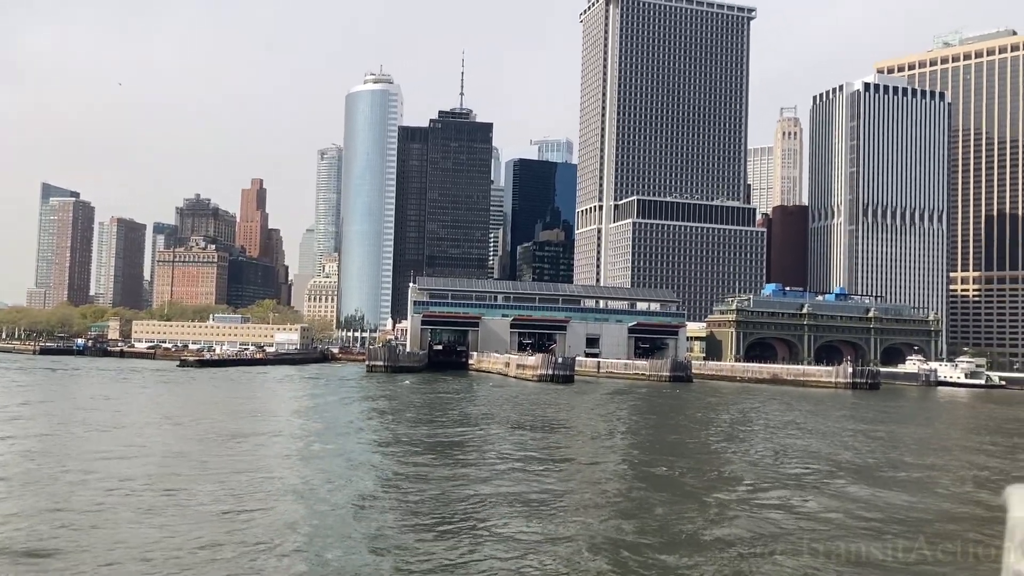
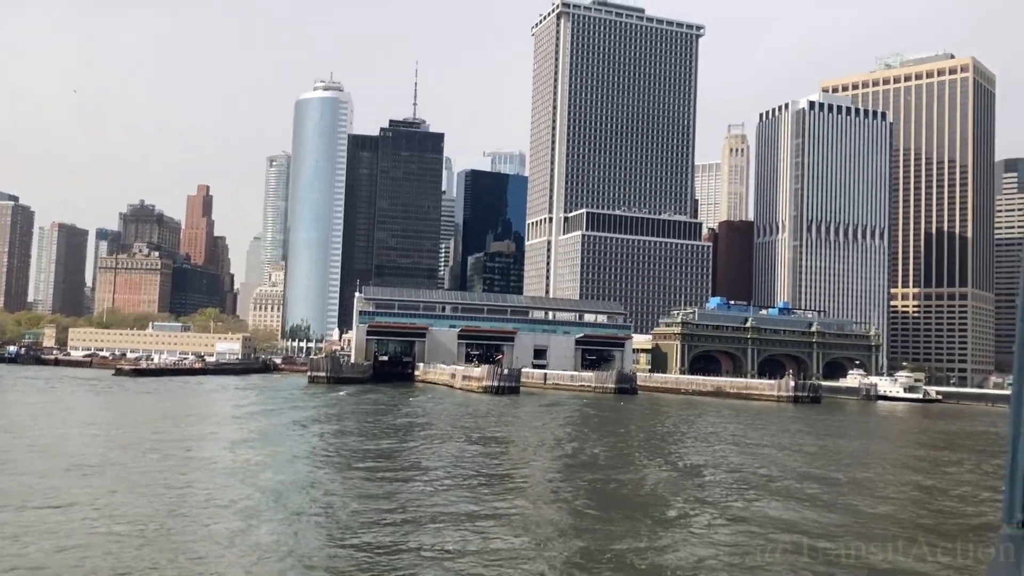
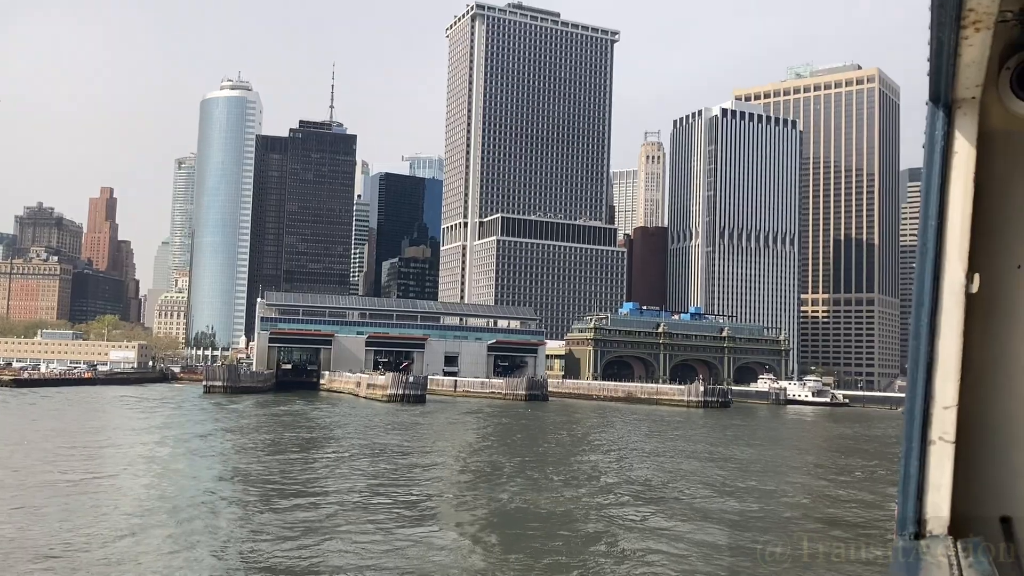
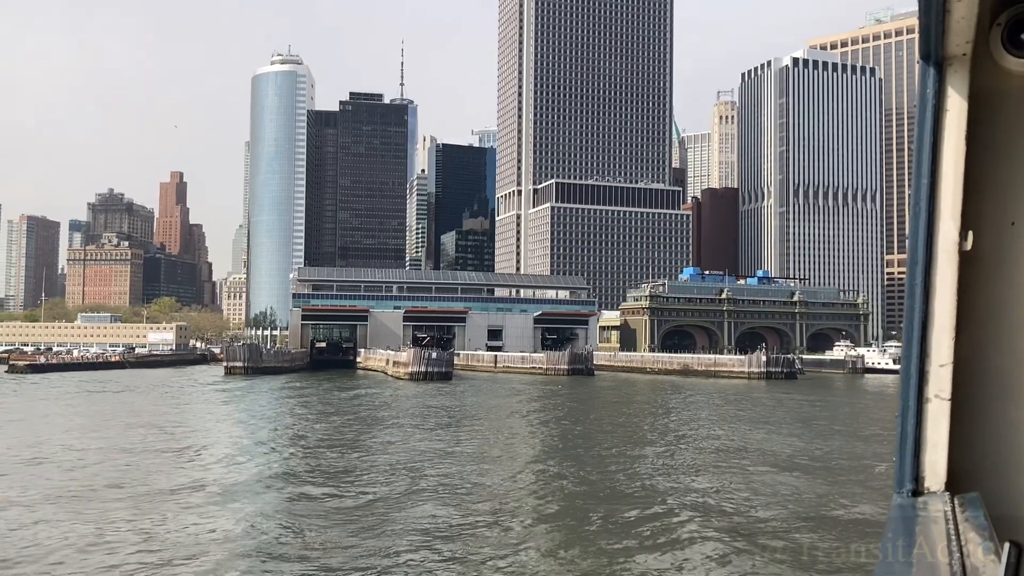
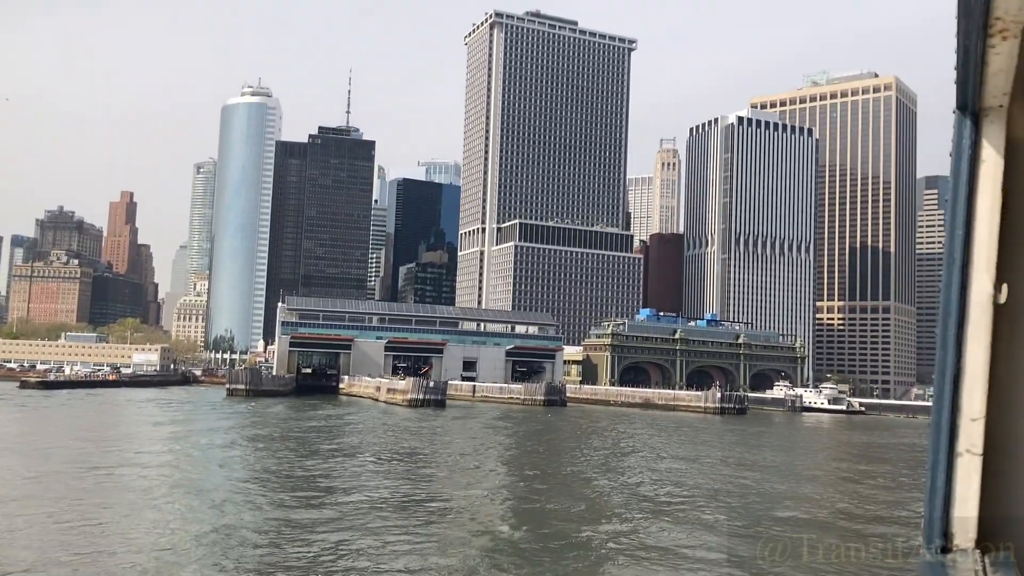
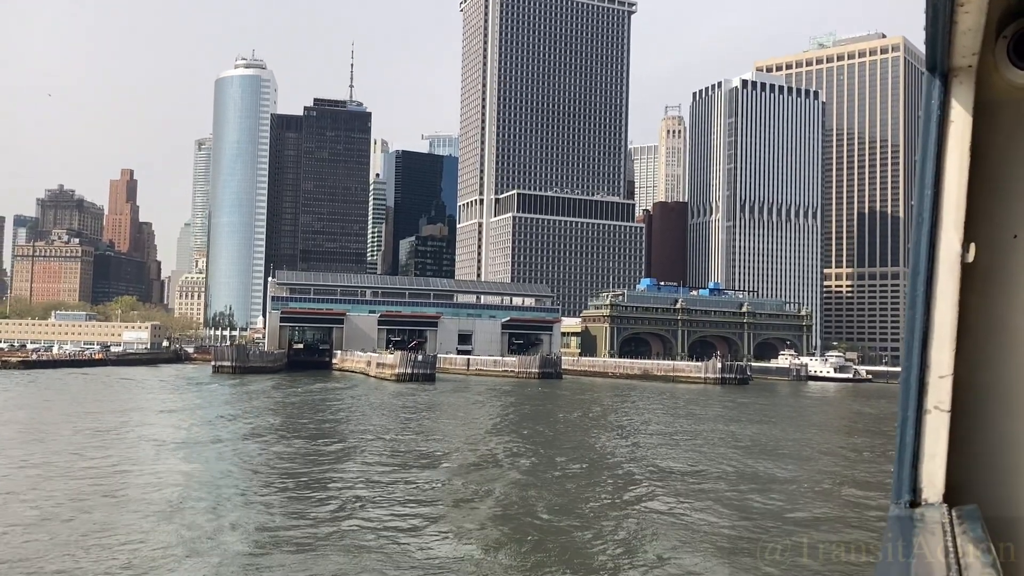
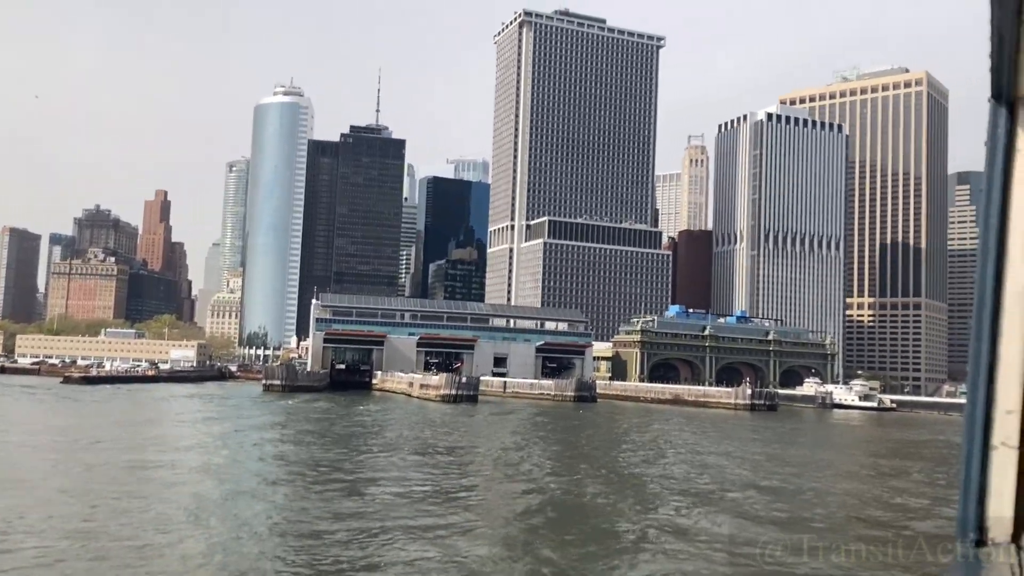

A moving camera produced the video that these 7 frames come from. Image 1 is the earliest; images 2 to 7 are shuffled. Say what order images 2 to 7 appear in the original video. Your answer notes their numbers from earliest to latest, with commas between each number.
2, 7, 5, 3, 6, 4
